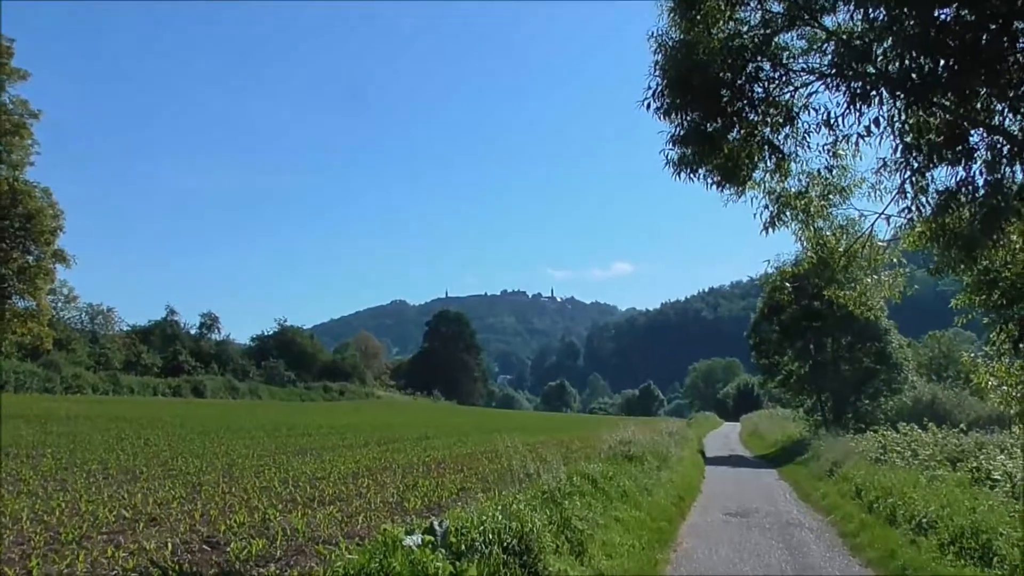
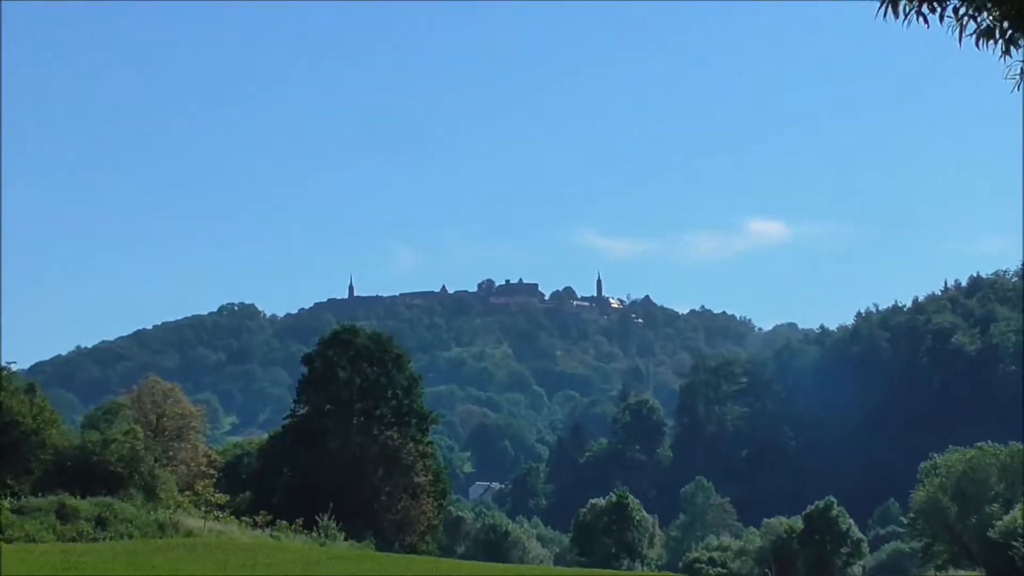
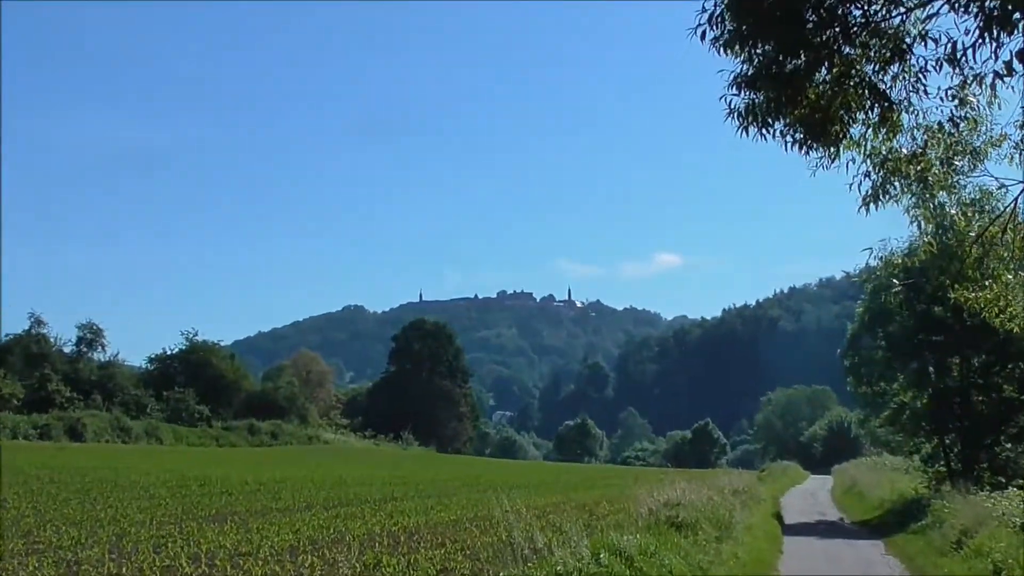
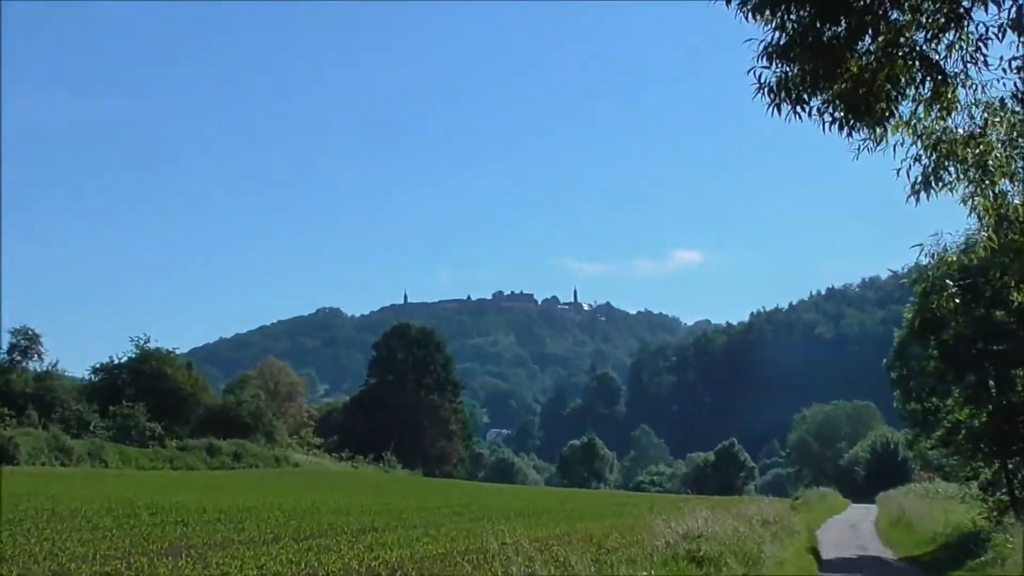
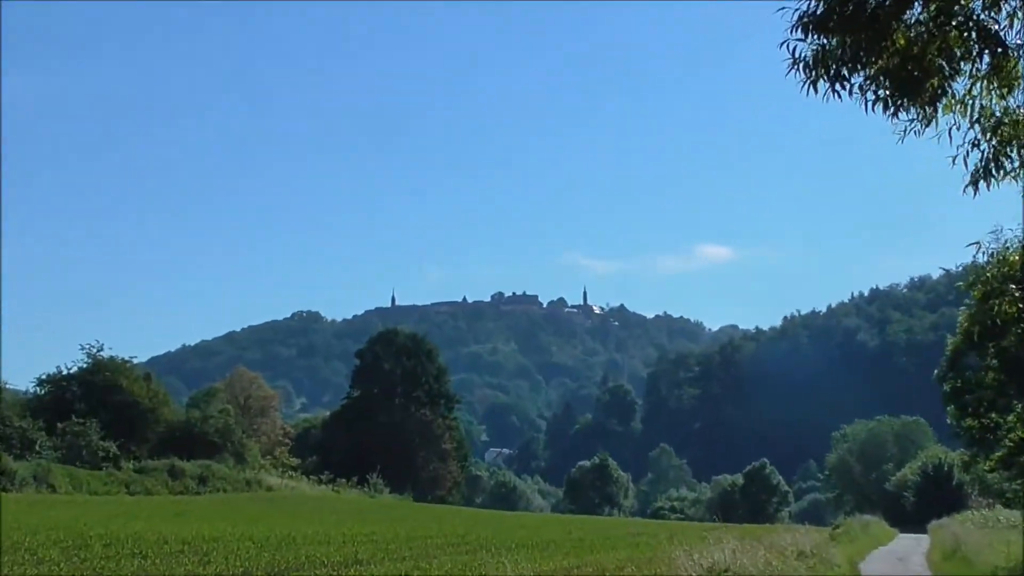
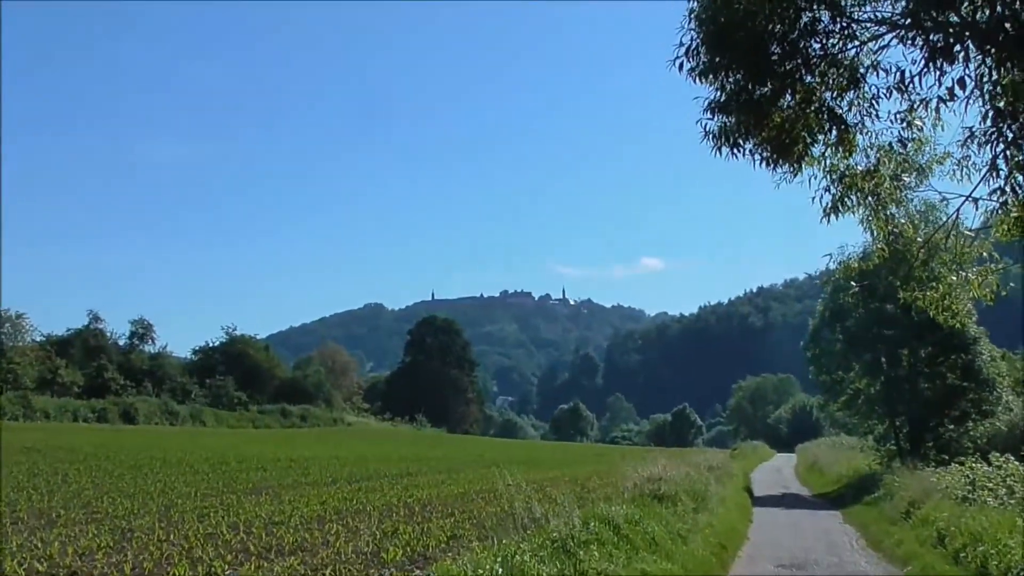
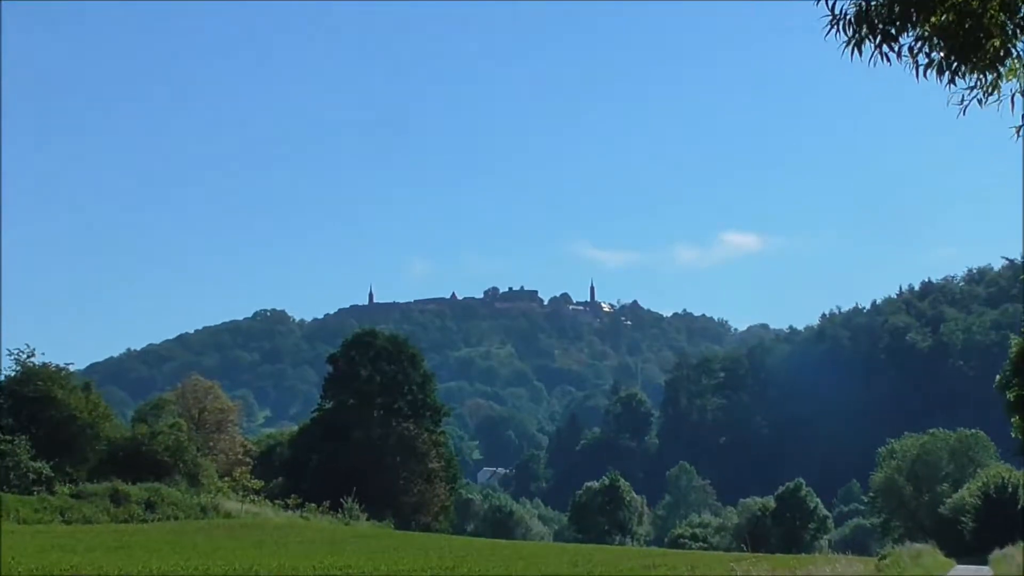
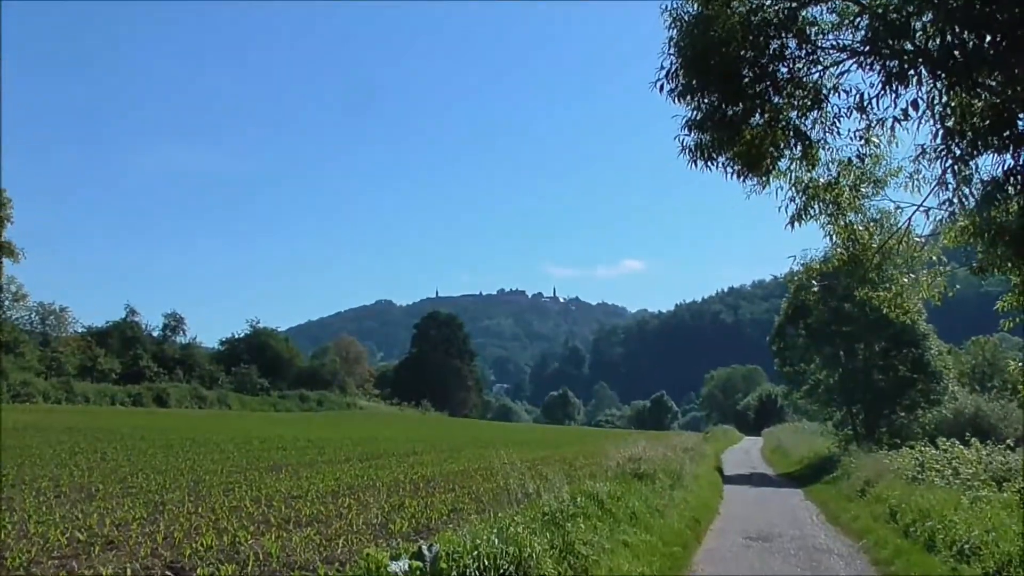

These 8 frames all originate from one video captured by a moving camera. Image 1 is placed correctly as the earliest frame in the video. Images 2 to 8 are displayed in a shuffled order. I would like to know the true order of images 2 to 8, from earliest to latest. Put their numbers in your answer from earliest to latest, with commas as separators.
8, 6, 3, 4, 5, 7, 2
